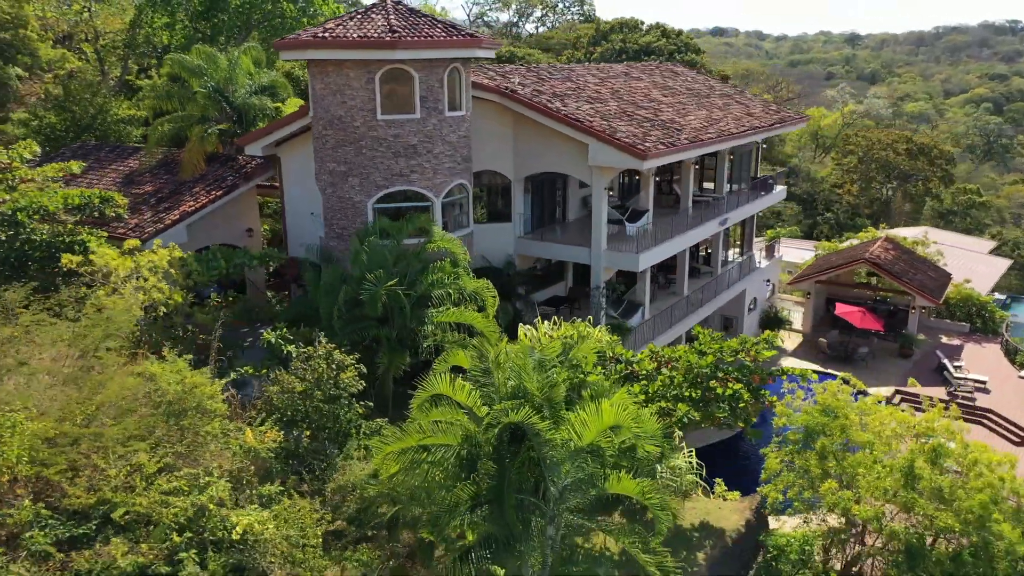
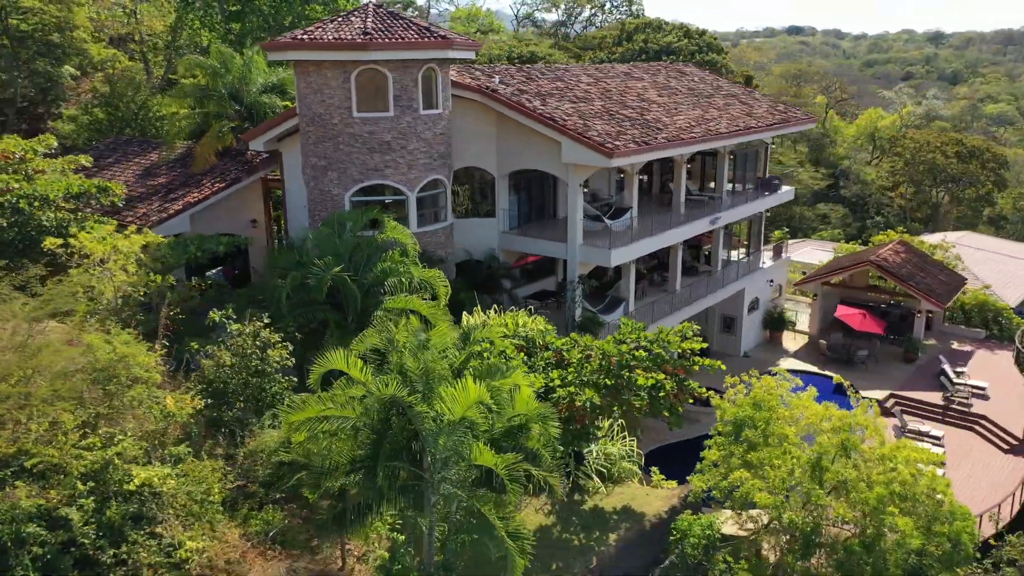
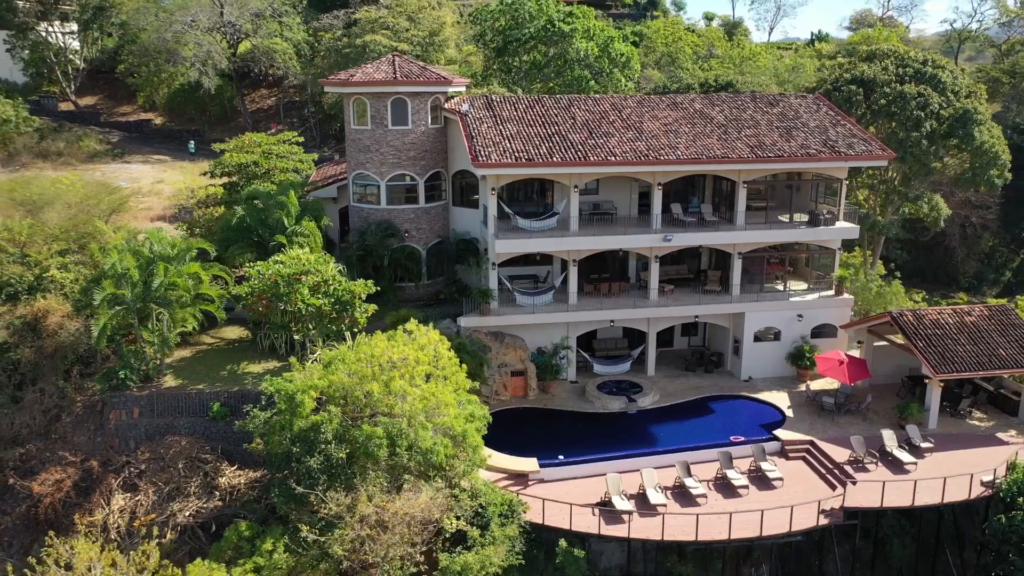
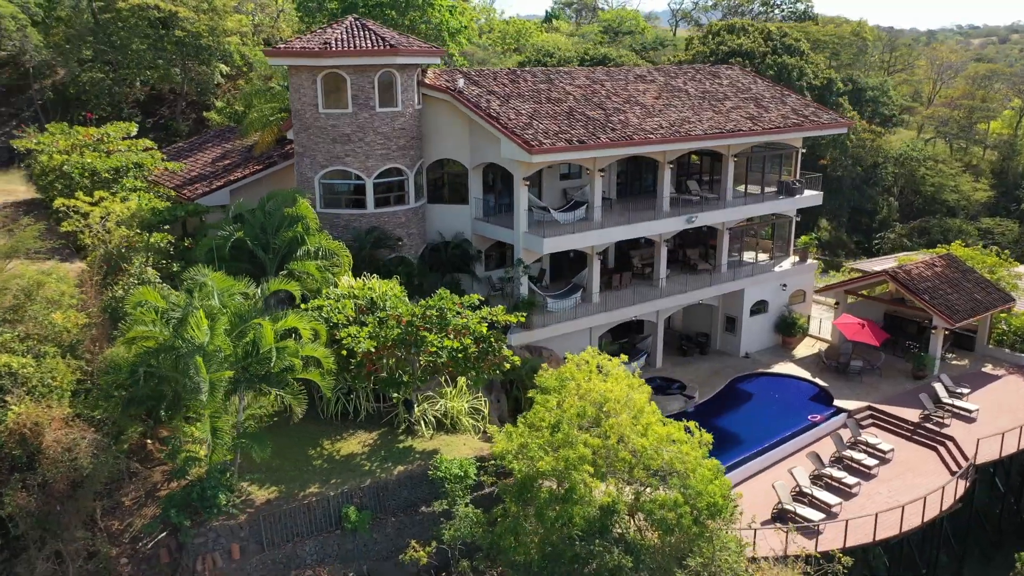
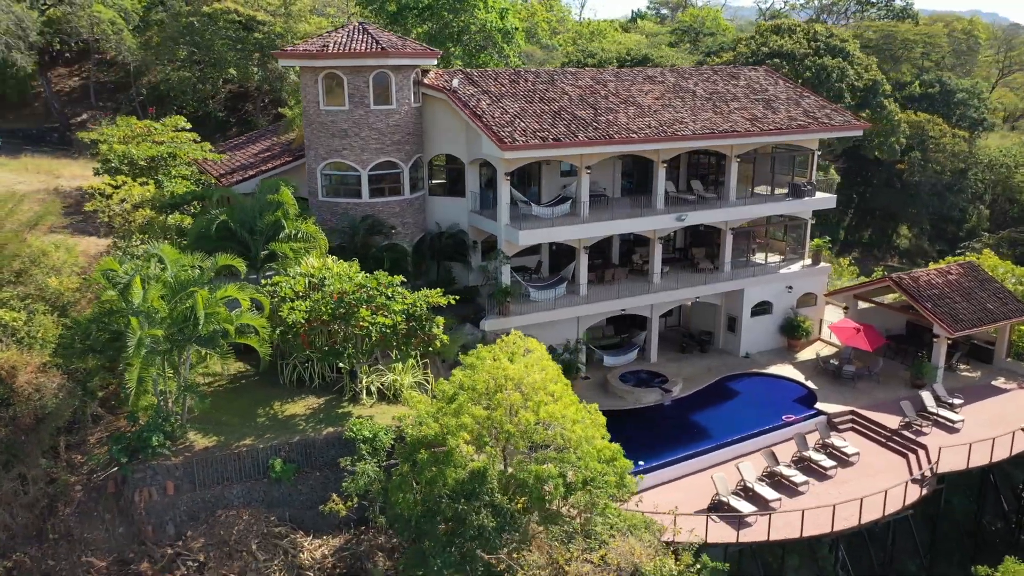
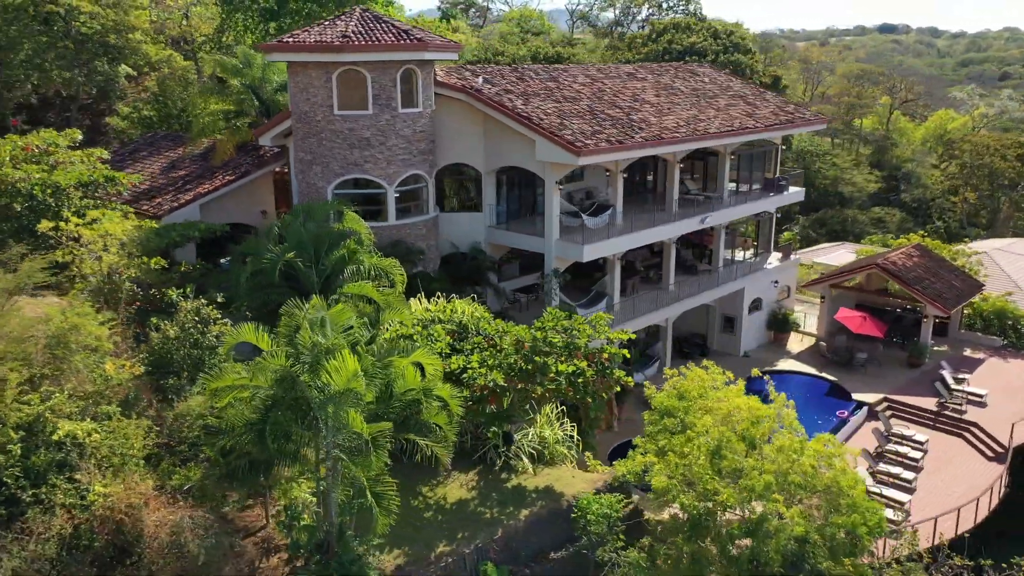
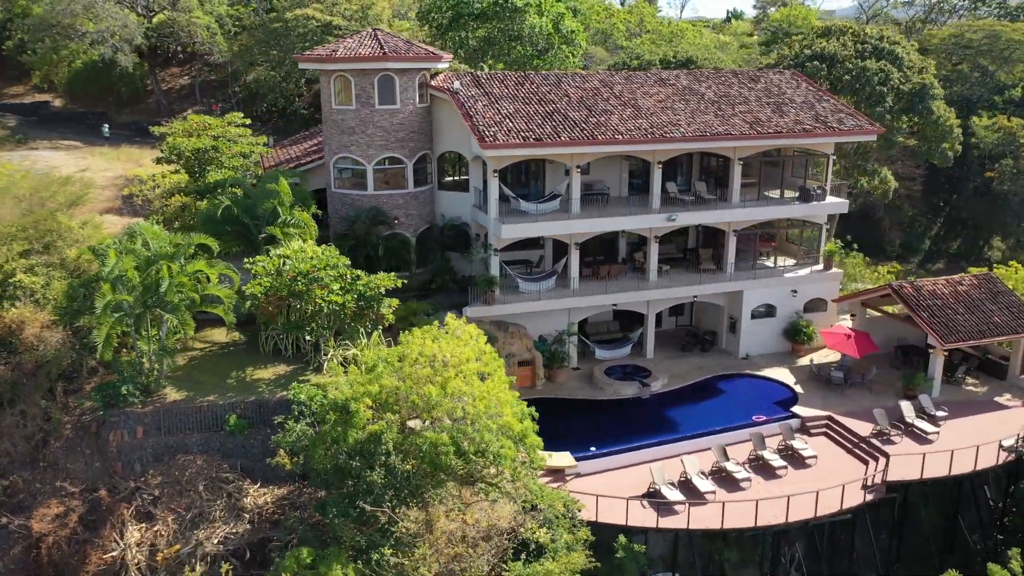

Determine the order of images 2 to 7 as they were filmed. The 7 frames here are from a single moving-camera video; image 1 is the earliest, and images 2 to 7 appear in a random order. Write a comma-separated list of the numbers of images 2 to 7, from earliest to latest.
2, 6, 4, 5, 7, 3
